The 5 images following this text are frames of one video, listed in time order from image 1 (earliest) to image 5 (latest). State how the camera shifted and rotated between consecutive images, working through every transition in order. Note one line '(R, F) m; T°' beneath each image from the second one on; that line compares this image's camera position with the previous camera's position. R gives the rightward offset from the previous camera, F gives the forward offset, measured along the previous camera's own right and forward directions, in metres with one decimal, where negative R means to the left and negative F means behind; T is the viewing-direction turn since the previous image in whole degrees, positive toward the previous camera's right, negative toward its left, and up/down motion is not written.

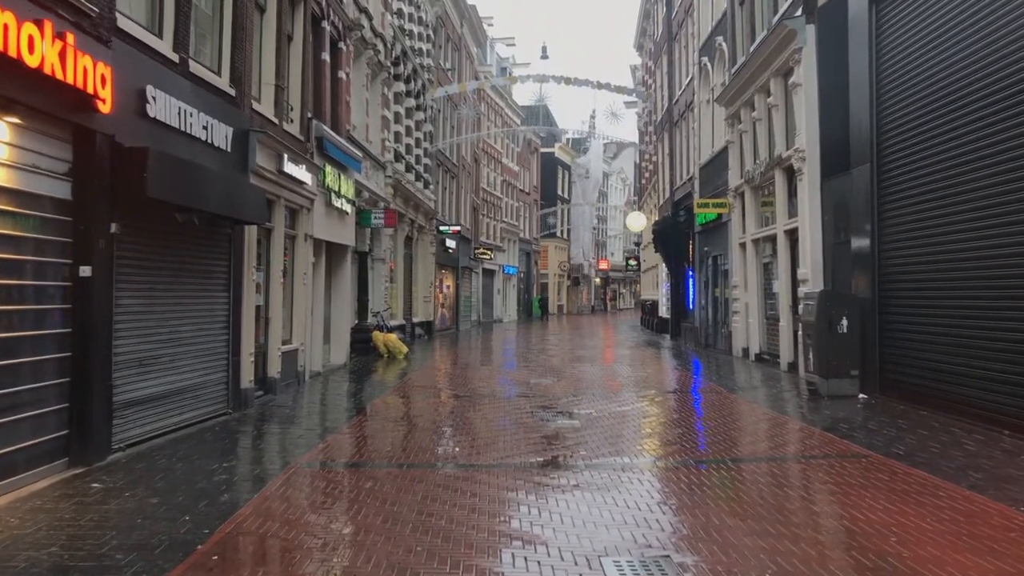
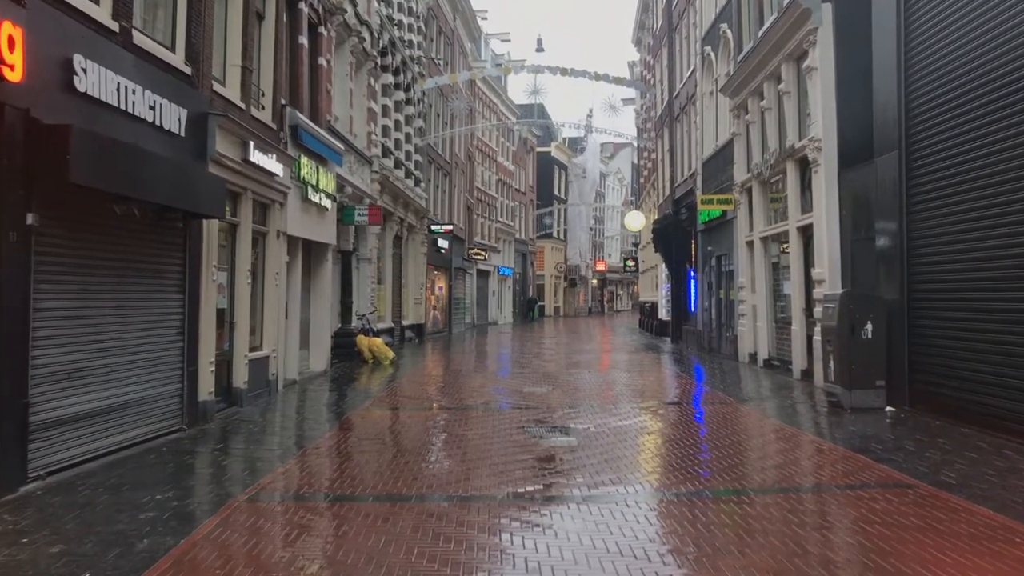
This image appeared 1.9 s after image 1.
(+0.1, +1.0) m; 0°
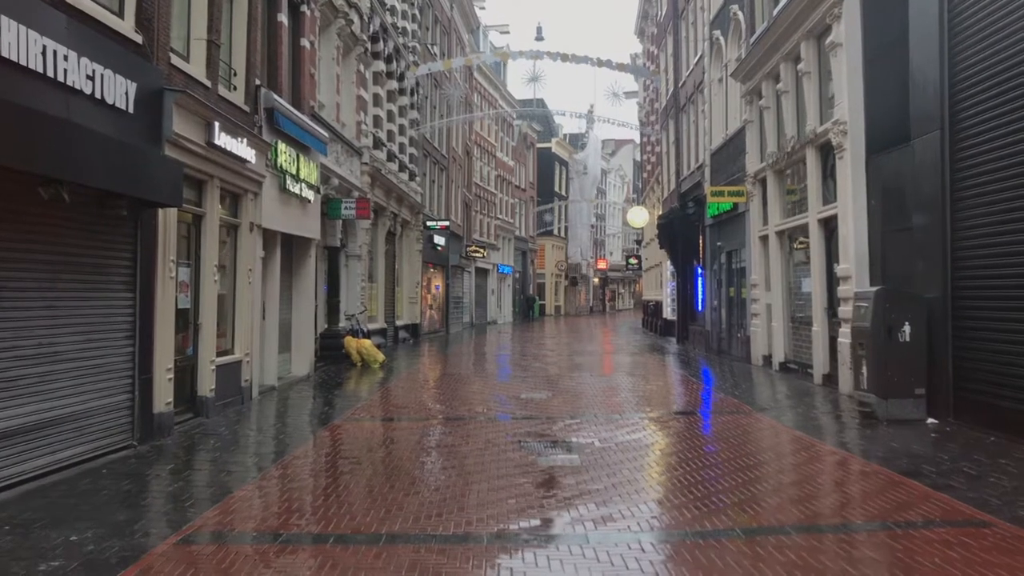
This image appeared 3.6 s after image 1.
(+0.1, +1.0) m; 0°
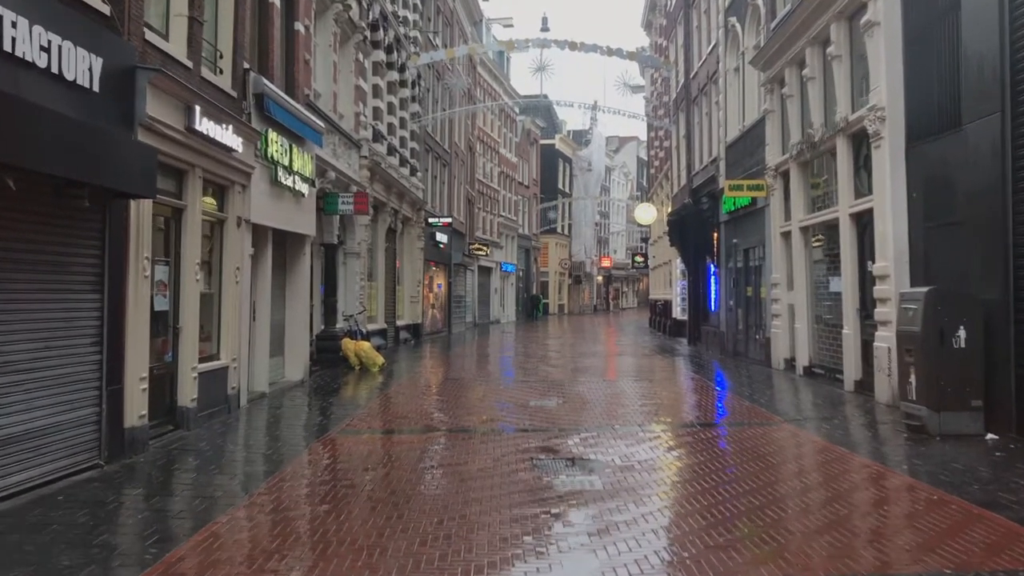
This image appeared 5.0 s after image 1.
(-0.1, +0.8) m; 0°
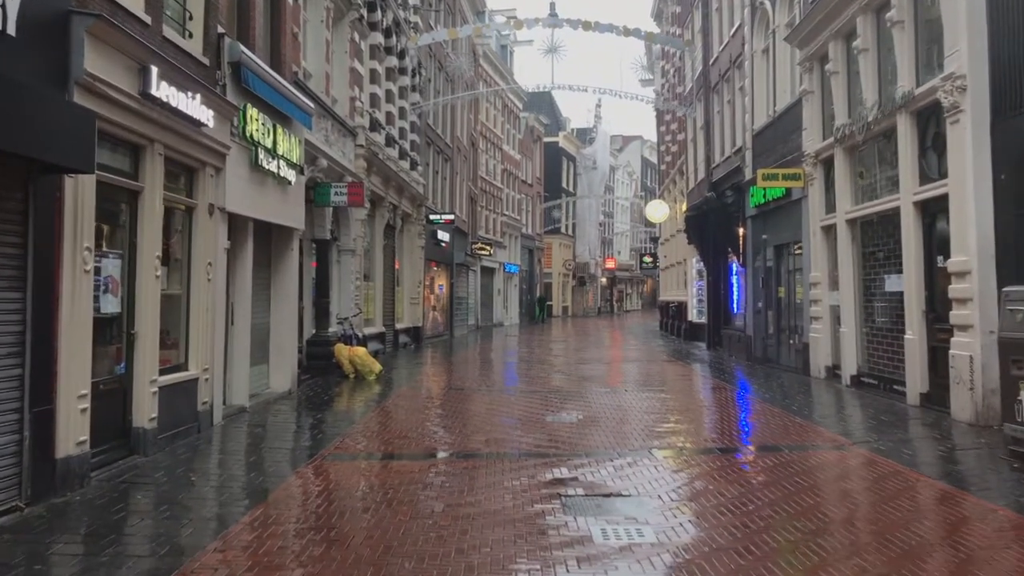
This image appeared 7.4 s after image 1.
(-0.2, +1.4) m; 0°
